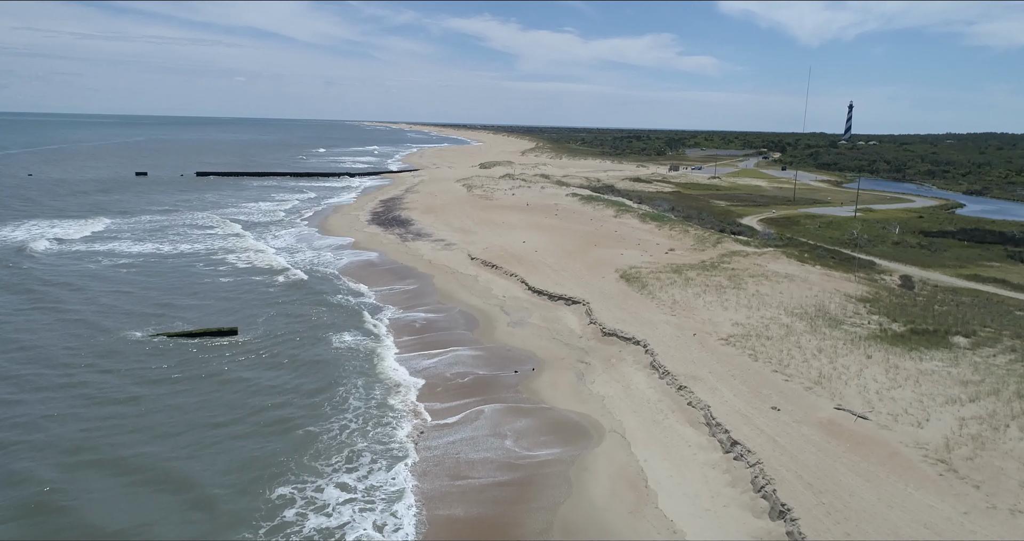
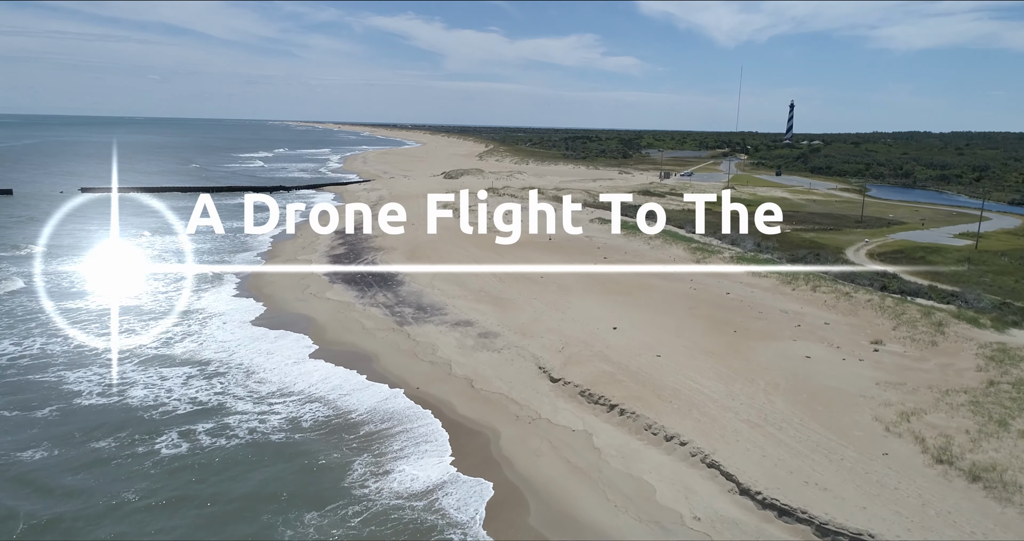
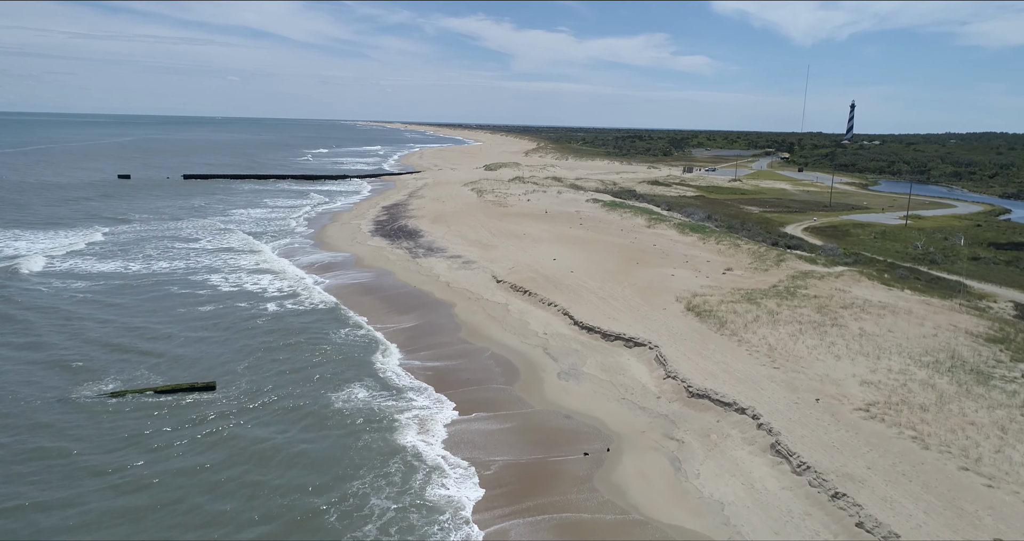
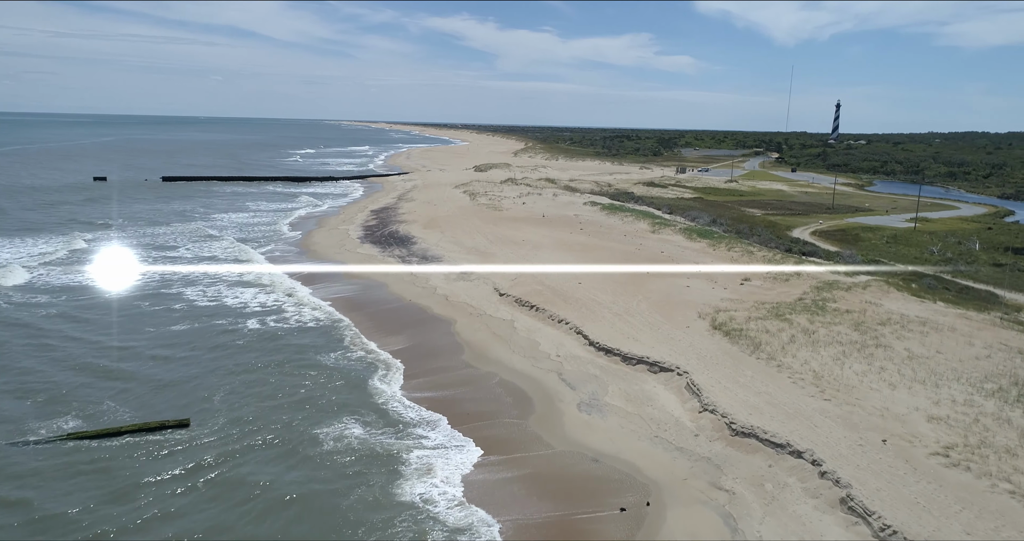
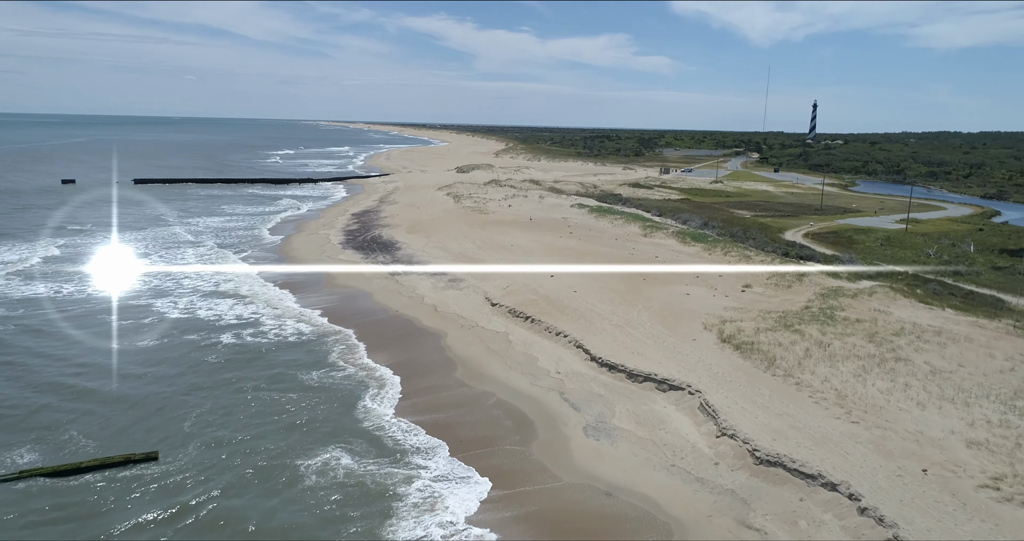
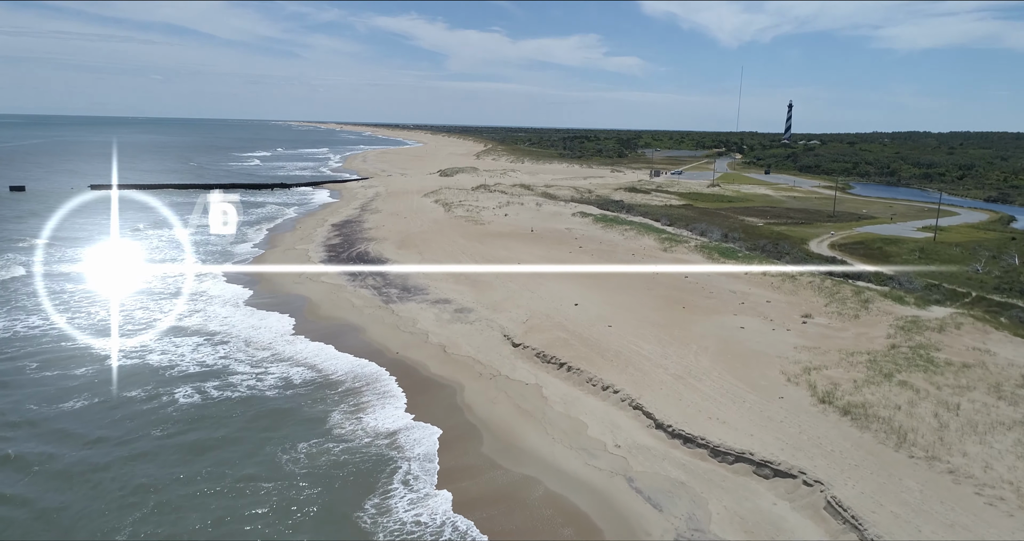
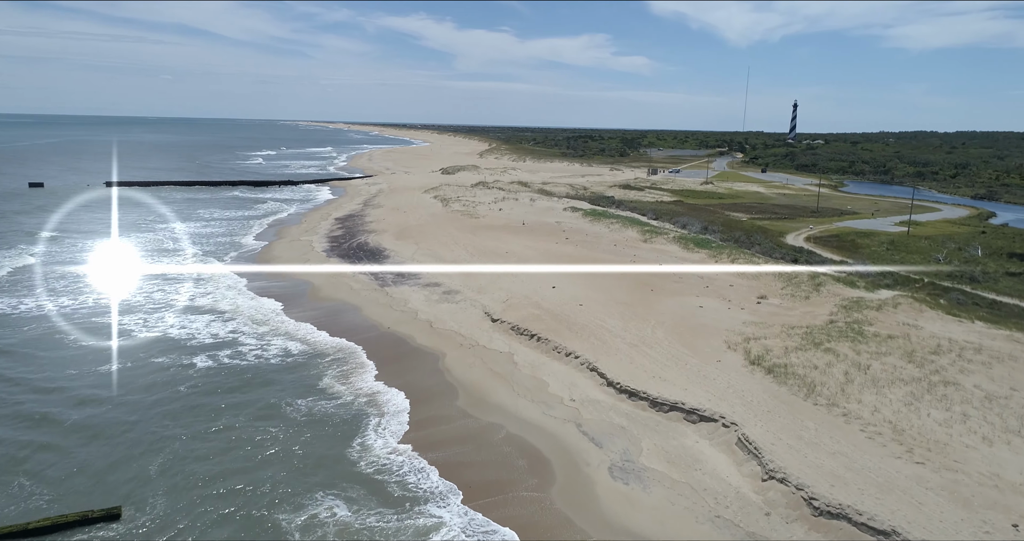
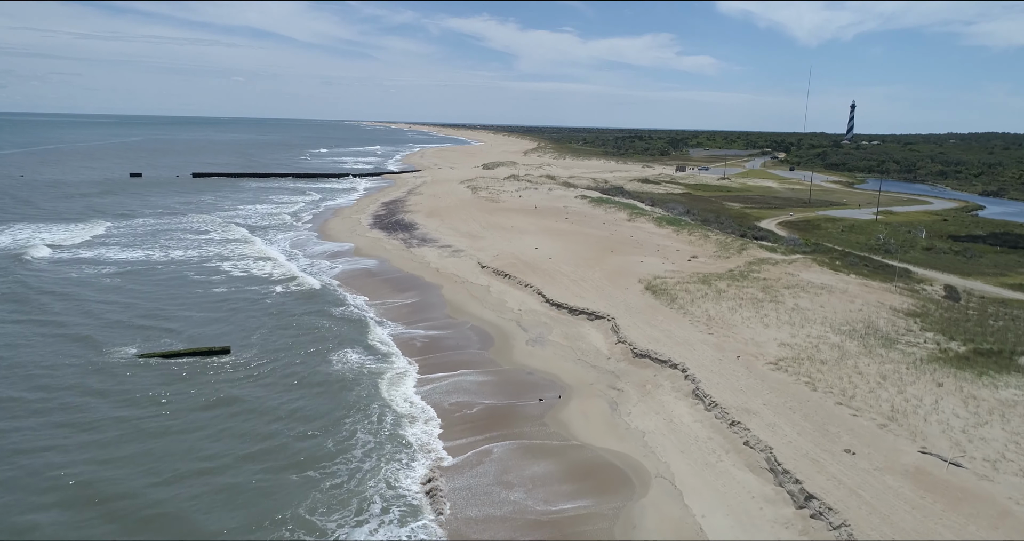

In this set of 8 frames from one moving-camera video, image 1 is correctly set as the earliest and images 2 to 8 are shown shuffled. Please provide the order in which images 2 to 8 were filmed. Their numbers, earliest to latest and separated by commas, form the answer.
8, 3, 4, 5, 7, 6, 2
